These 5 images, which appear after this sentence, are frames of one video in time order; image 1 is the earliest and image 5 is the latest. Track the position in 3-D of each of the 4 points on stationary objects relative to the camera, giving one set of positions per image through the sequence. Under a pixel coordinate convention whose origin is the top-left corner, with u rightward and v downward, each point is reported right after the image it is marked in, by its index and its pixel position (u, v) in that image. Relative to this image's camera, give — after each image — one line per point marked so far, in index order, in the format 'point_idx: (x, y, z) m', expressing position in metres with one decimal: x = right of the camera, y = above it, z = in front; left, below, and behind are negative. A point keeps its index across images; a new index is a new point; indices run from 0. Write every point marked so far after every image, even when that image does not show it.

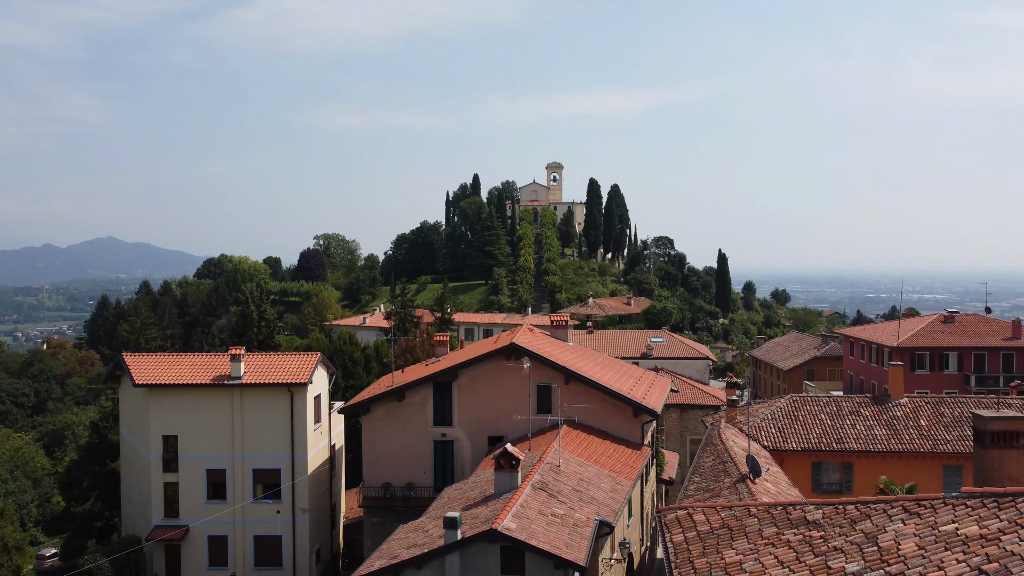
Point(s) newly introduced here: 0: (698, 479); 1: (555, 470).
0: (+4.4, -4.5, +17.5) m
1: (+0.9, -4.0, +16.1) m
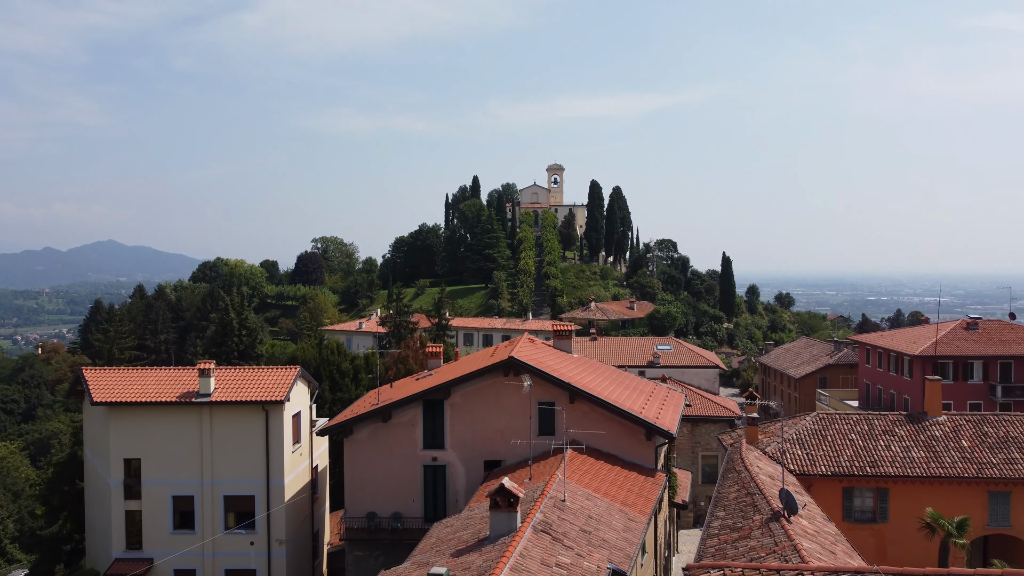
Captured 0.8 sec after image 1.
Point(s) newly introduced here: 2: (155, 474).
0: (+4.3, -4.6, +15.4) m
1: (+0.9, -4.1, +14.0) m
2: (-9.5, -4.9, +19.8) m
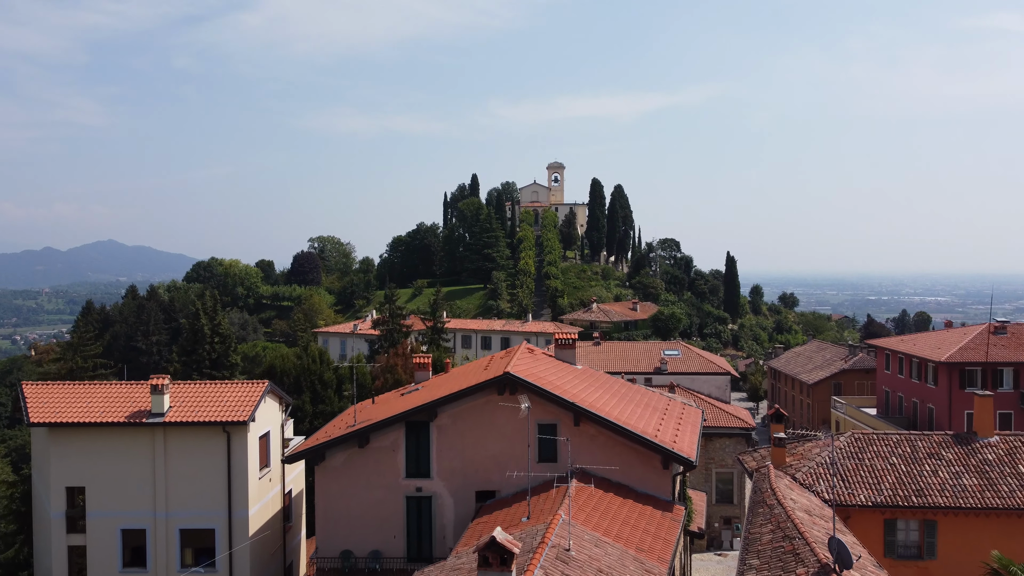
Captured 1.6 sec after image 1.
0: (+4.2, -4.7, +13.0) m
1: (+0.8, -4.2, +11.6) m
2: (-9.6, -5.0, +17.4) m
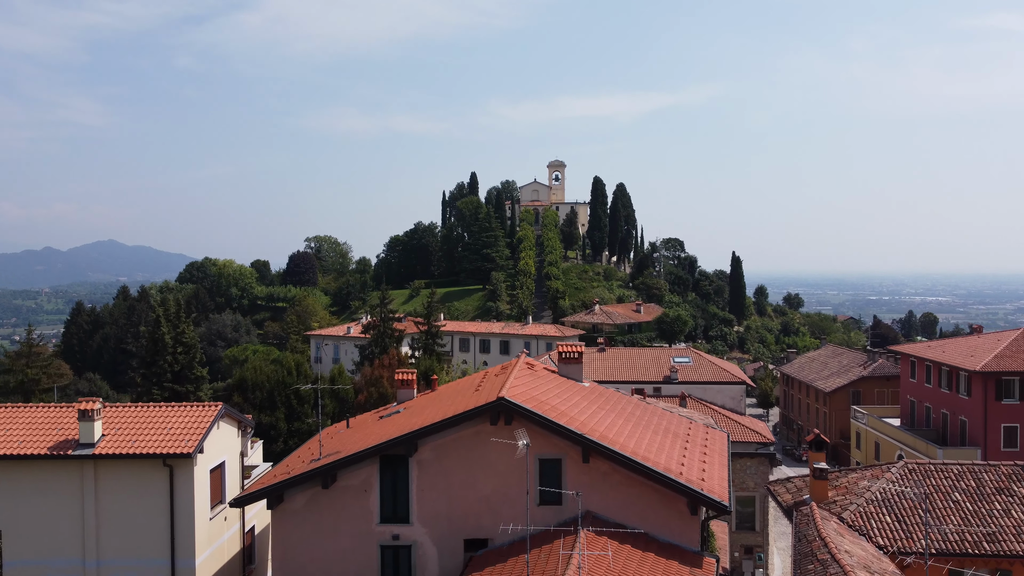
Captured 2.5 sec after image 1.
0: (+4.2, -4.9, +10.2) m
1: (+0.7, -4.4, +8.9) m
2: (-9.6, -5.2, +14.7) m
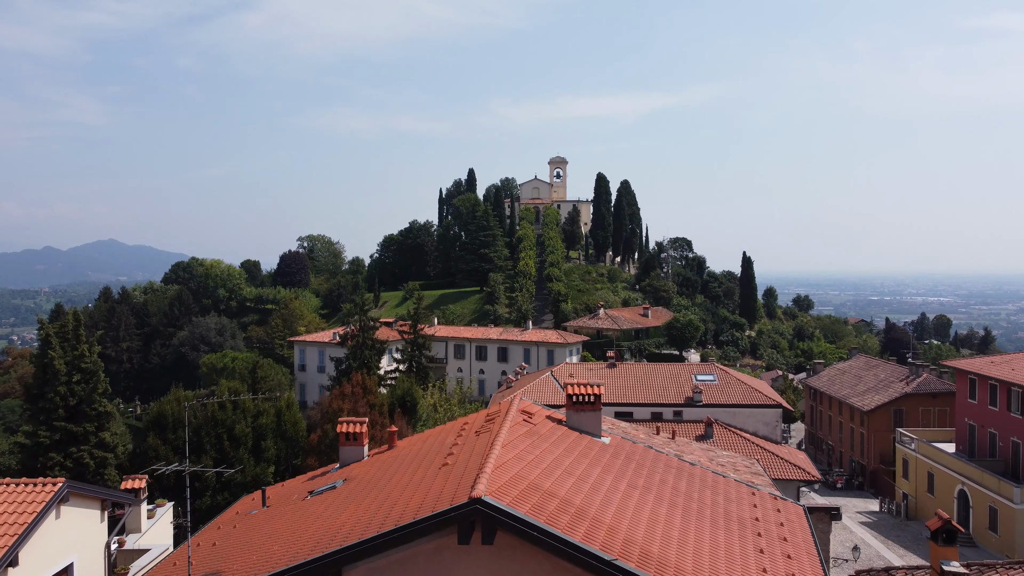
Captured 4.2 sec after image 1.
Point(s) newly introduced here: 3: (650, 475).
0: (+4.0, -5.2, +5.0) m
1: (+0.5, -4.6, +3.6) m
2: (-9.8, -5.4, +9.4) m
3: (+2.2, -2.9, +11.7) m
